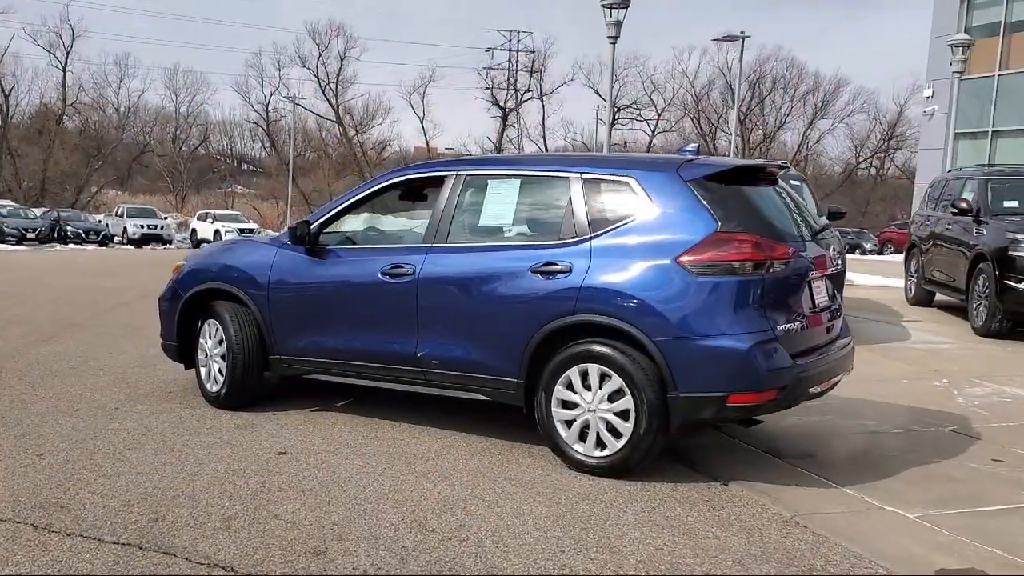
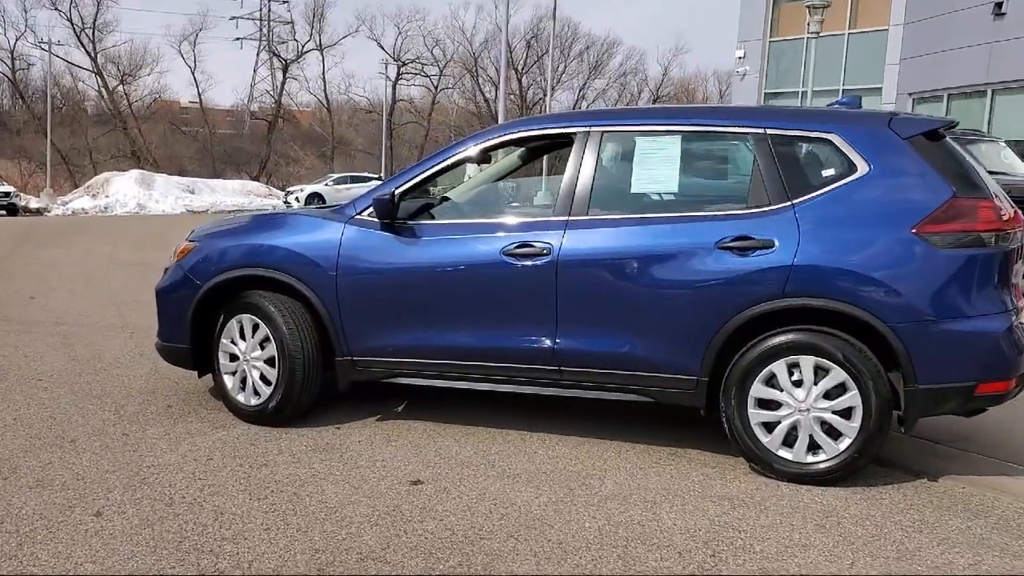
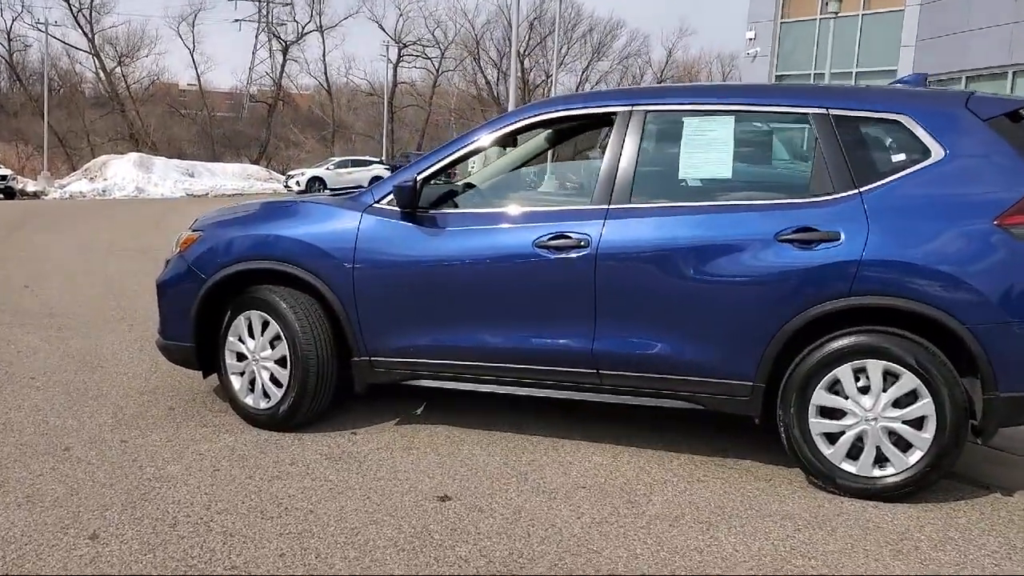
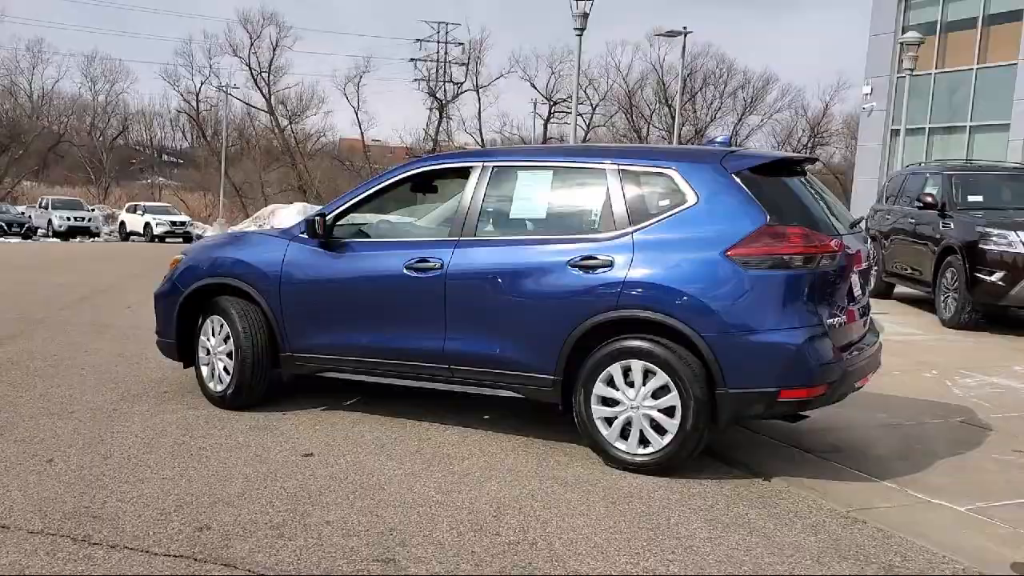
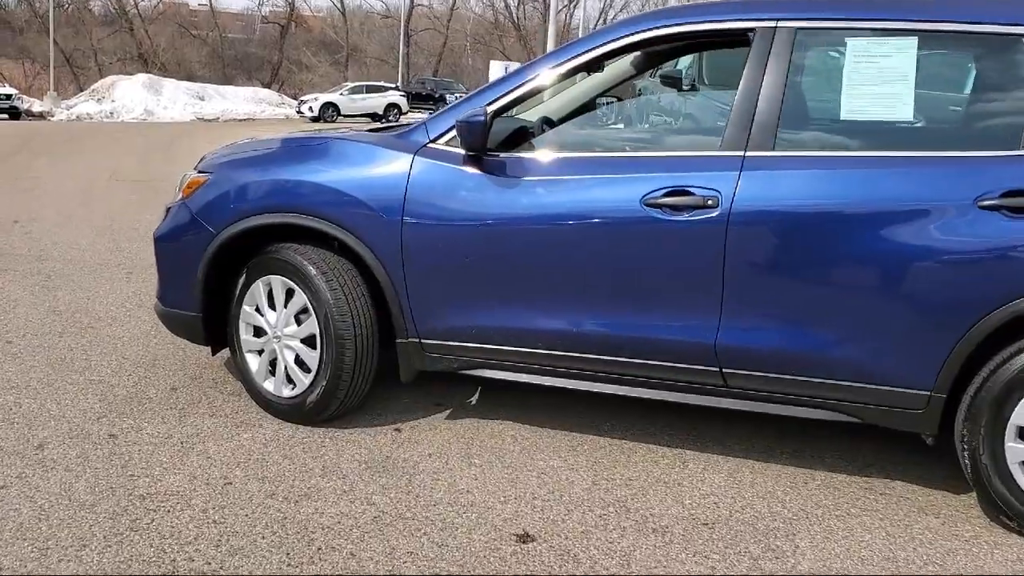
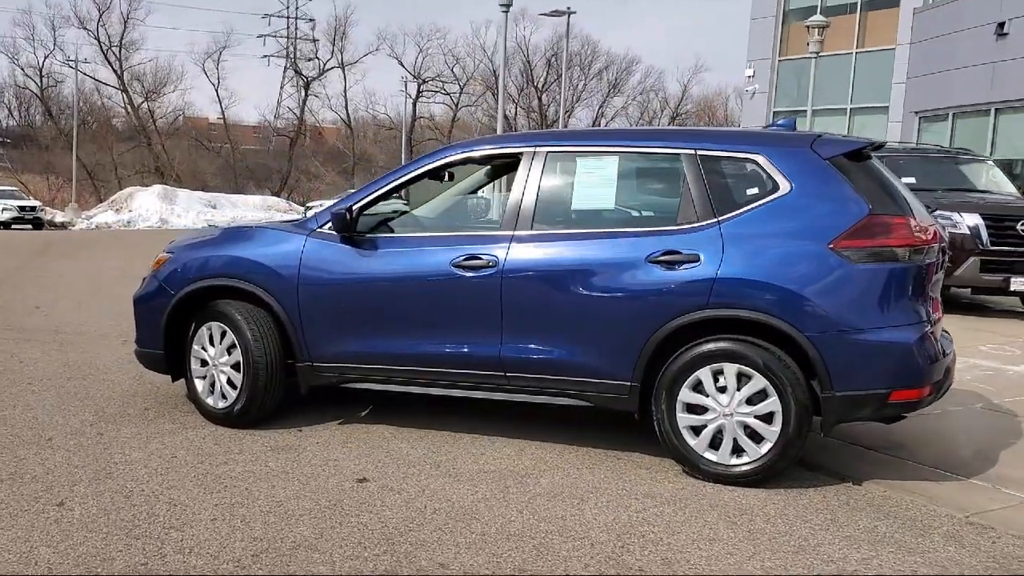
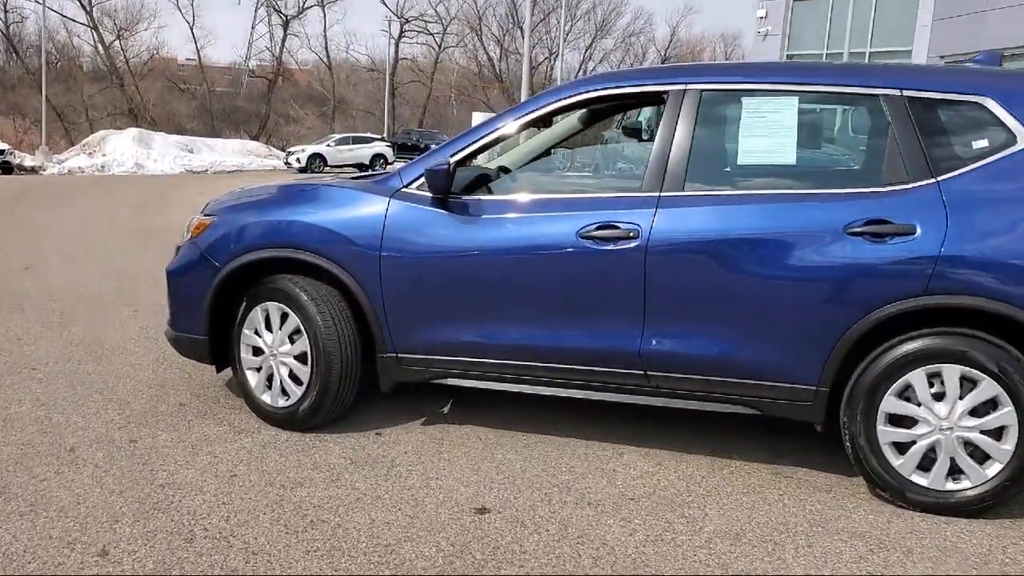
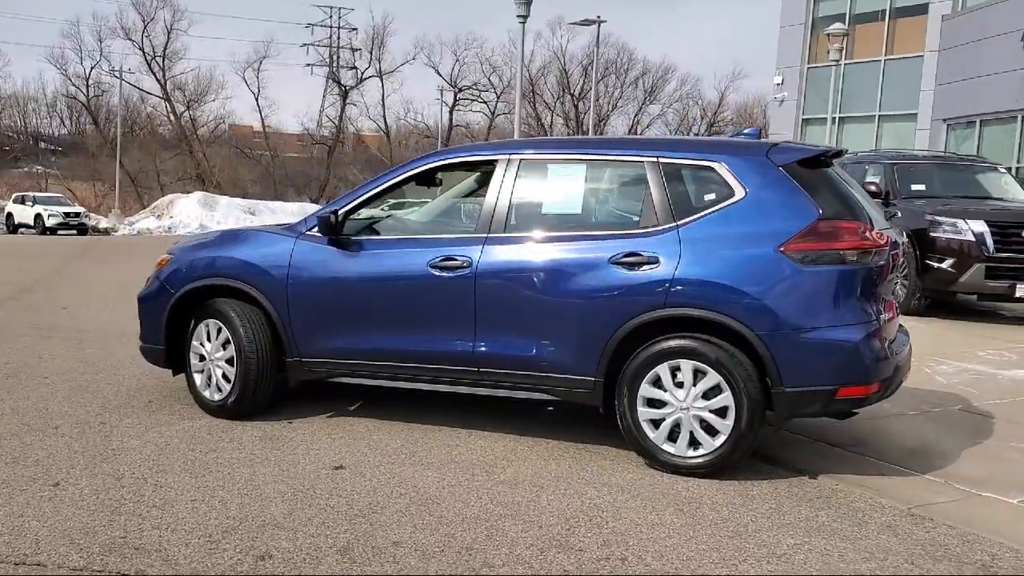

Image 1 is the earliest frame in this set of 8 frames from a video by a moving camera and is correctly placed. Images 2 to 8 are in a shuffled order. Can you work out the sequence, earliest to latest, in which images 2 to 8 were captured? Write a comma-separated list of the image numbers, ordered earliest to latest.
4, 8, 6, 2, 3, 7, 5
